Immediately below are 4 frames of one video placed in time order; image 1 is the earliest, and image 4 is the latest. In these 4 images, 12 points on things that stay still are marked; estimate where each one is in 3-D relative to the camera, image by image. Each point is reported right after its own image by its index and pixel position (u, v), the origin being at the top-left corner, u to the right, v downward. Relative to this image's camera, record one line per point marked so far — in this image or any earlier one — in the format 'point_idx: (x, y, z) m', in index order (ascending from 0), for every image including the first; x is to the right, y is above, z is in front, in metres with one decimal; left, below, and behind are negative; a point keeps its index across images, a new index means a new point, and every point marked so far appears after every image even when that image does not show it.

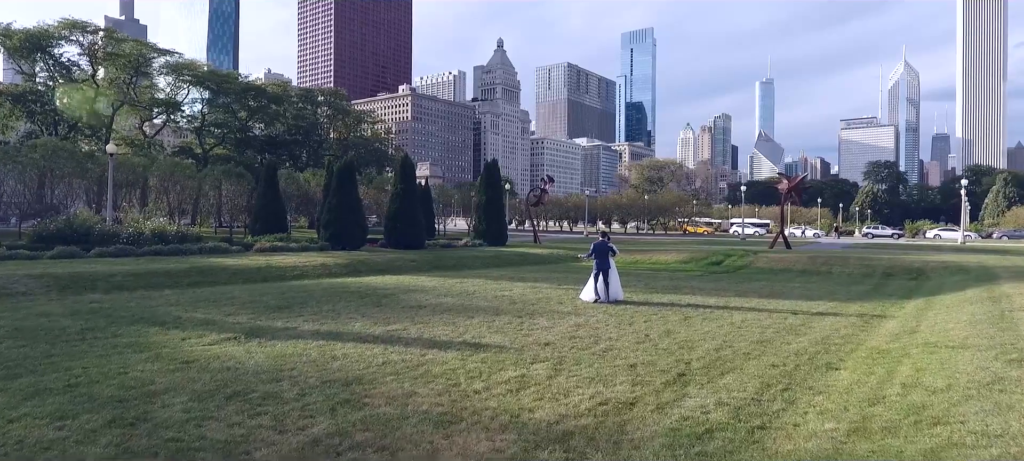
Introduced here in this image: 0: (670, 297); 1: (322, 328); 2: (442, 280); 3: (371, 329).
0: (+3.6, -1.5, +14.3) m
1: (-2.8, -1.5, +9.4) m
2: (-1.9, -1.4, +17.3) m
3: (-2.0, -1.5, +9.2) m
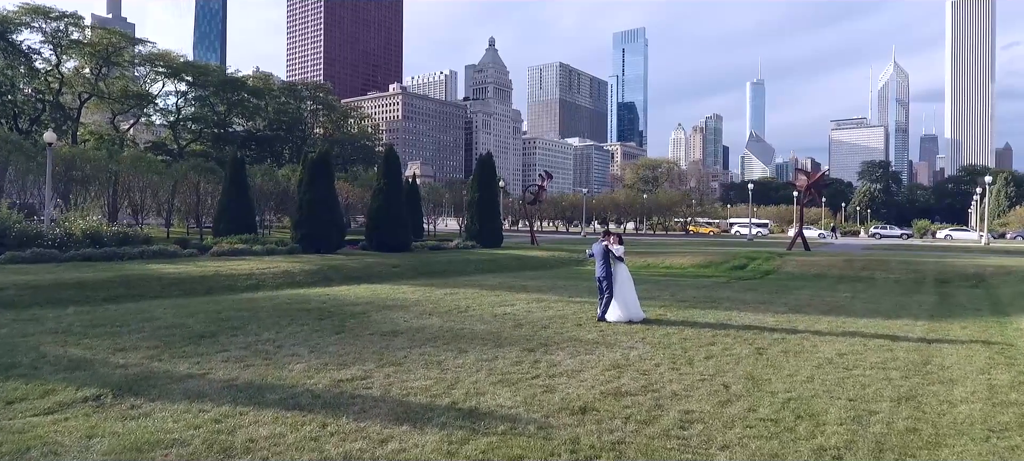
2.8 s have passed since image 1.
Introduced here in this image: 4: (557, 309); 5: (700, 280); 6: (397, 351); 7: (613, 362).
0: (+3.7, -1.5, +11.4) m
1: (-2.7, -1.5, +6.4) m
2: (-1.9, -1.4, +14.3) m
3: (-1.9, -1.5, +6.1) m
4: (+0.8, -1.5, +11.6) m
5: (+5.7, -1.5, +19.1) m
6: (-1.4, -1.5, +7.6) m
7: (+1.2, -1.5, +7.2) m
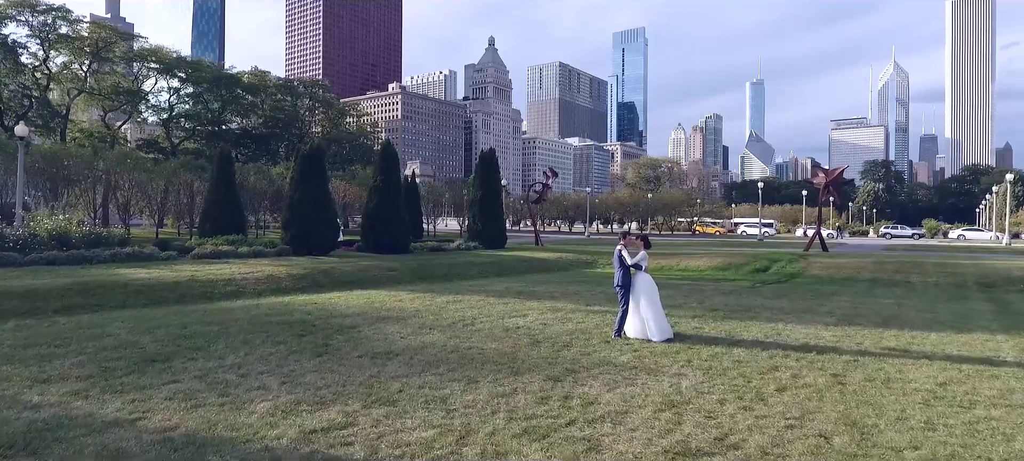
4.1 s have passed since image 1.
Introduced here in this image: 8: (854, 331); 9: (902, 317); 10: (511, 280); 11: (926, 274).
0: (+3.9, -1.5, +9.9) m
1: (-2.5, -1.5, +4.9) m
2: (-1.7, -1.4, +12.8) m
3: (-1.7, -1.5, +4.6) m
4: (+1.1, -1.5, +10.0) m
5: (+5.9, -1.5, +17.6) m
6: (-1.2, -1.5, +6.1) m
7: (+1.4, -1.5, +5.7) m
8: (+5.3, -1.6, +9.8) m
9: (+7.5, -1.6, +12.1) m
10: (0.0, -1.4, +17.3) m
11: (+12.8, -1.3, +19.5) m
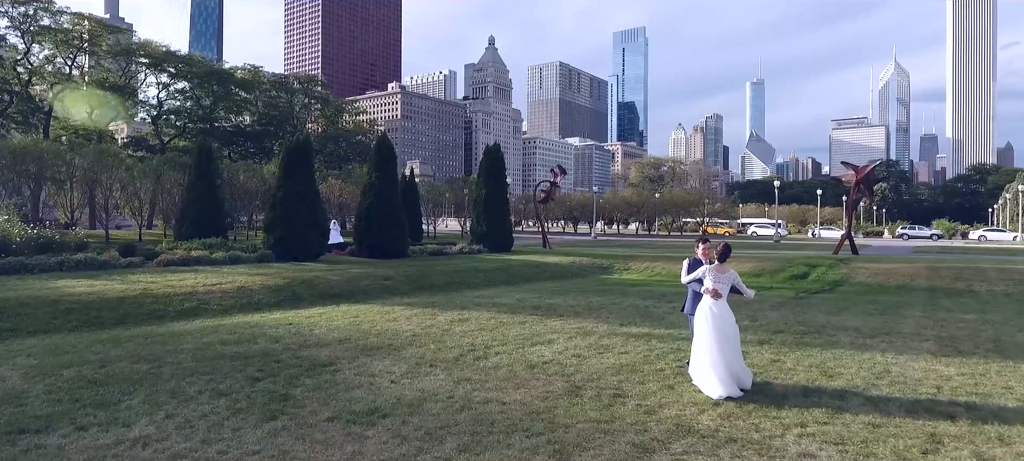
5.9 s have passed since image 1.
0: (+4.2, -1.6, +7.6) m
1: (-2.2, -1.5, +2.6) m
2: (-1.4, -1.4, +10.6) m
3: (-1.4, -1.5, +2.4) m
4: (+1.4, -1.5, +7.8) m
5: (+6.2, -1.6, +15.4) m
6: (-0.9, -1.5, +3.8) m
7: (+1.7, -1.6, +3.4) m
8: (+5.6, -1.6, +7.6) m
9: (+7.8, -1.7, +9.9) m
10: (+0.3, -1.4, +15.1) m
11: (+13.1, -1.4, +17.3) m
